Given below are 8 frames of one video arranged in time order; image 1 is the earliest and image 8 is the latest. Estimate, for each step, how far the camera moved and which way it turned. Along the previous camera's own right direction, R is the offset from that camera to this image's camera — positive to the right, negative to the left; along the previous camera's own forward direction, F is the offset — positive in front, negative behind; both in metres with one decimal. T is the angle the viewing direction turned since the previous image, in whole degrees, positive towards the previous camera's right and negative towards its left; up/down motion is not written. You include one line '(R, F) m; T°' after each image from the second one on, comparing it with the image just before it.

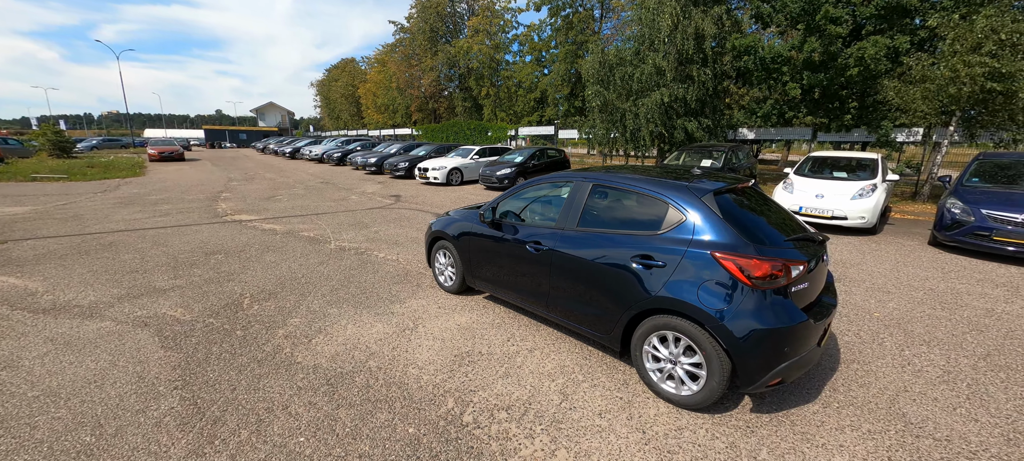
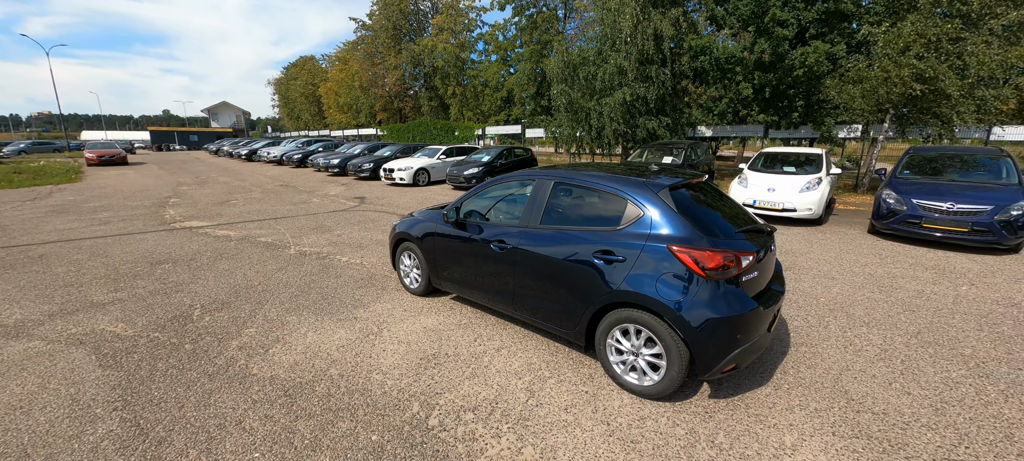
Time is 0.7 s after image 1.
(+0.1, 0.0) m; +4°
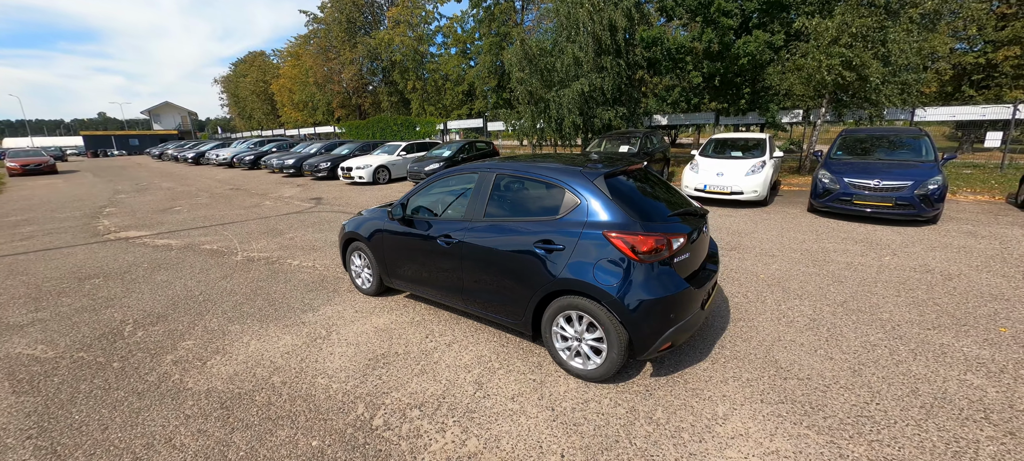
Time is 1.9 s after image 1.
(+0.2, 0.0) m; +4°
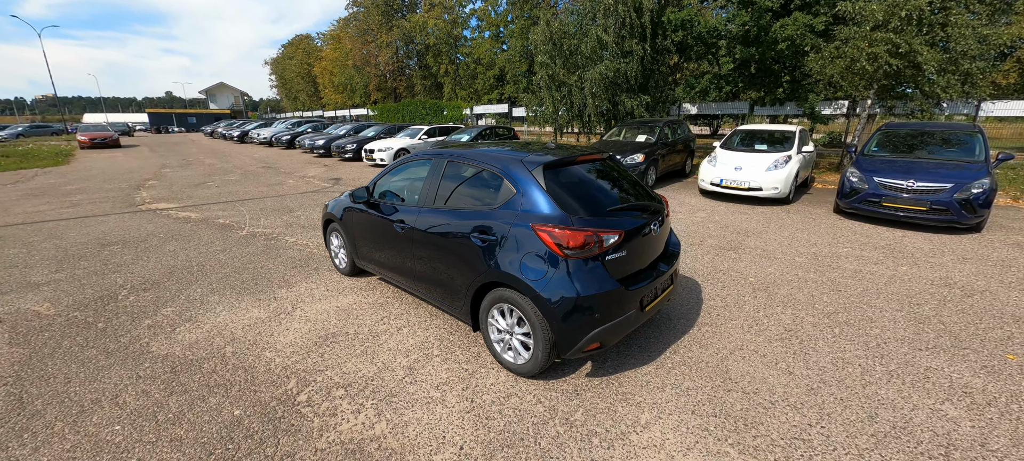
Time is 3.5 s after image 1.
(+0.7, +0.1) m; -5°
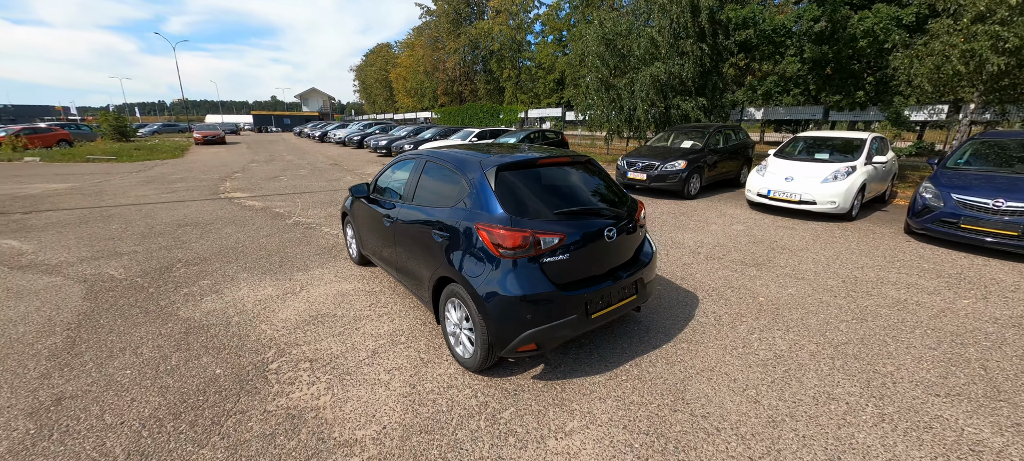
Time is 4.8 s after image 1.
(+0.7, 0.0) m; -10°
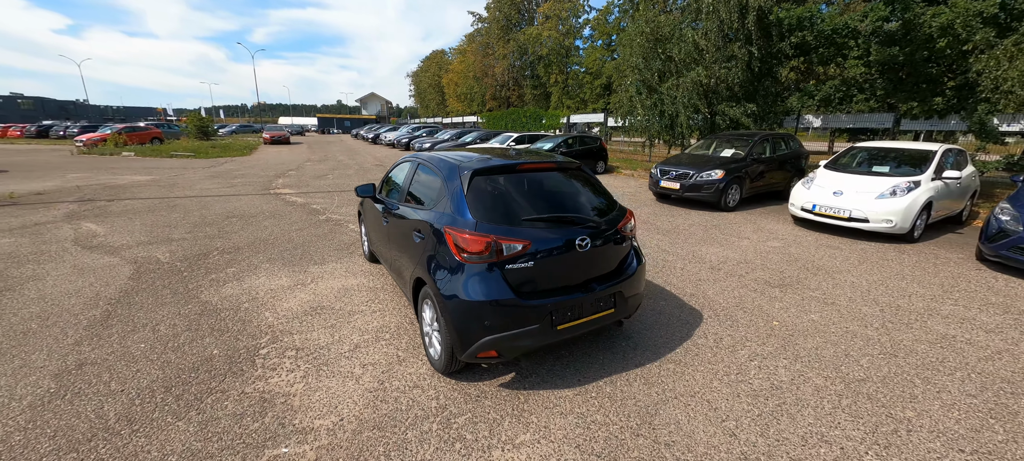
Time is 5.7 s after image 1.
(+0.5, 0.0) m; -7°
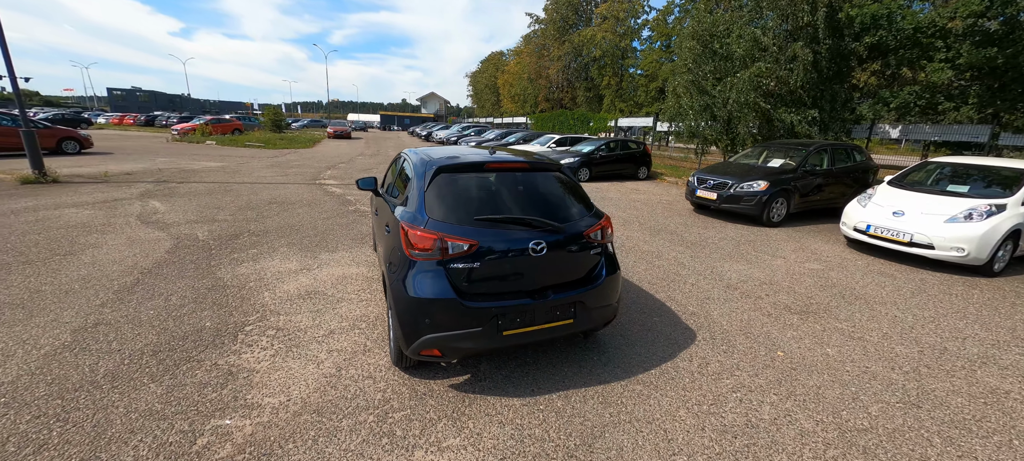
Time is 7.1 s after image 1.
(+0.6, +0.1) m; -8°
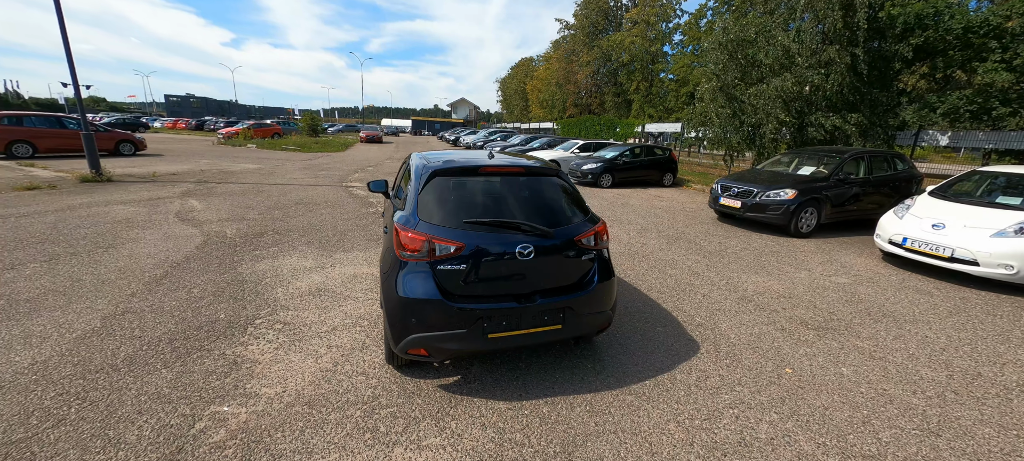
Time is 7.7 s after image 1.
(+0.2, 0.0) m; -4°
